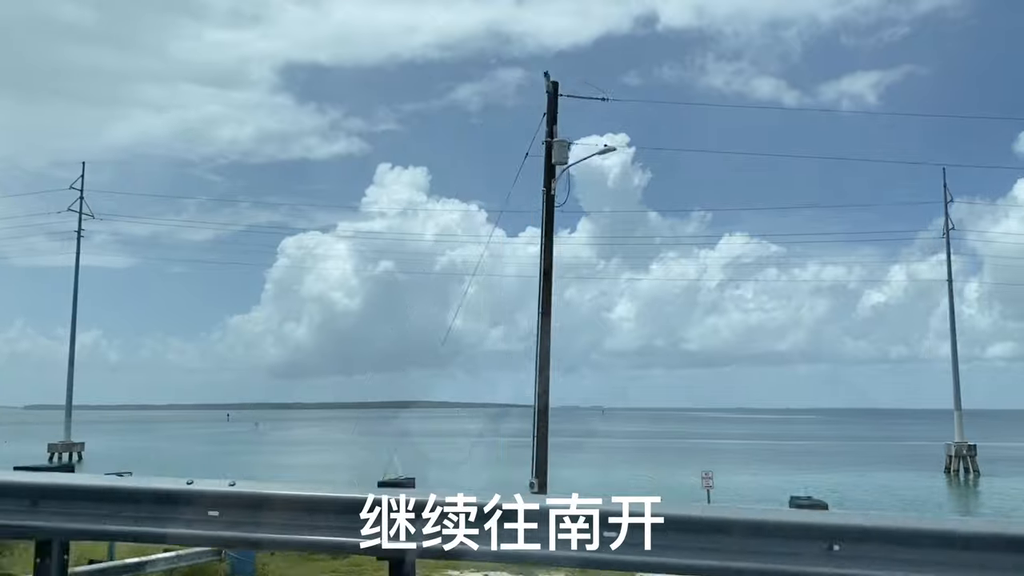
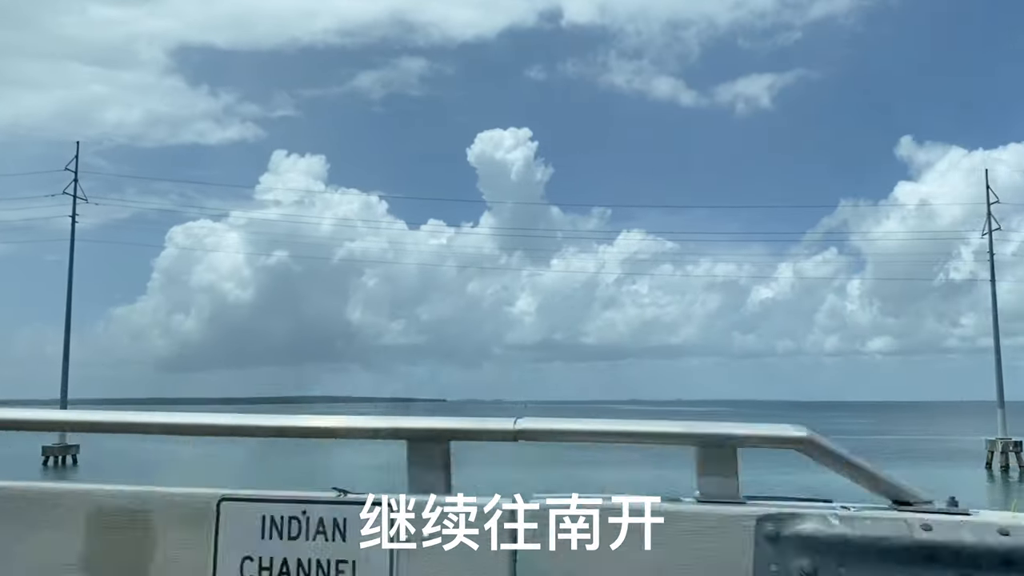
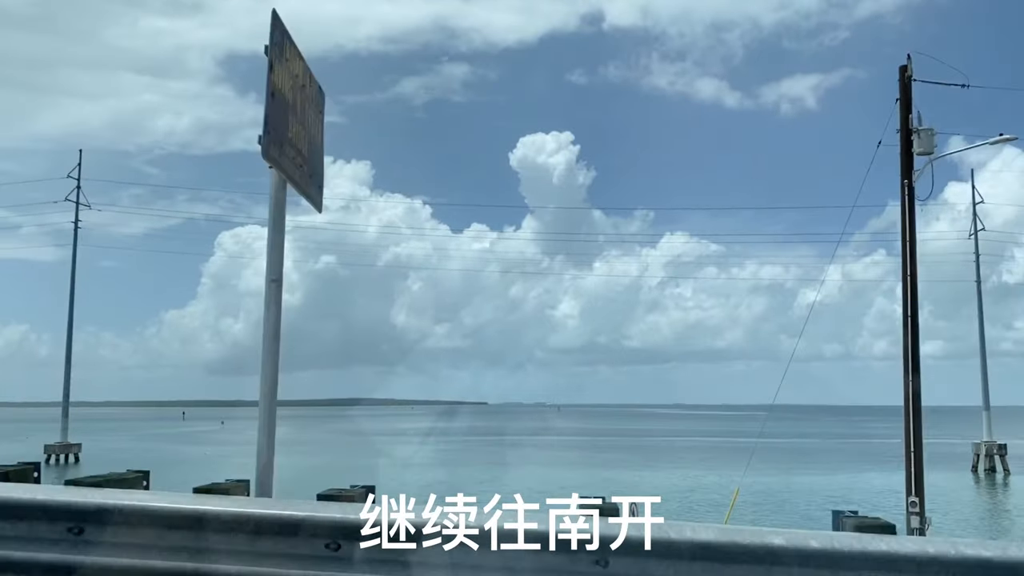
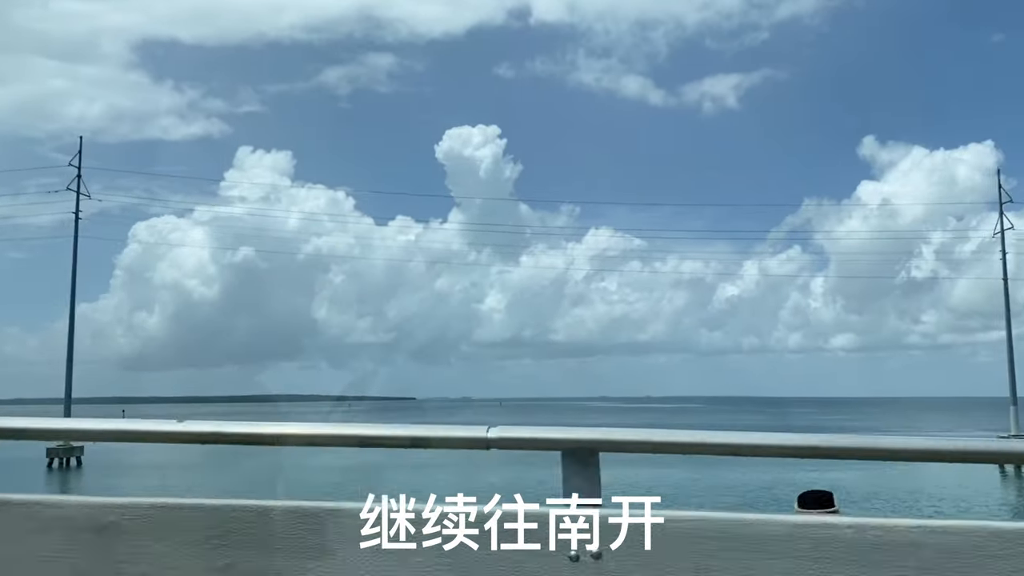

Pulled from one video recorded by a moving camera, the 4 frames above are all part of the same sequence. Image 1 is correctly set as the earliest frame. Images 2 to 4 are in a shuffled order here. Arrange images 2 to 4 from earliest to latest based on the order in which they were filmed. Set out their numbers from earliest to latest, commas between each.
3, 2, 4
